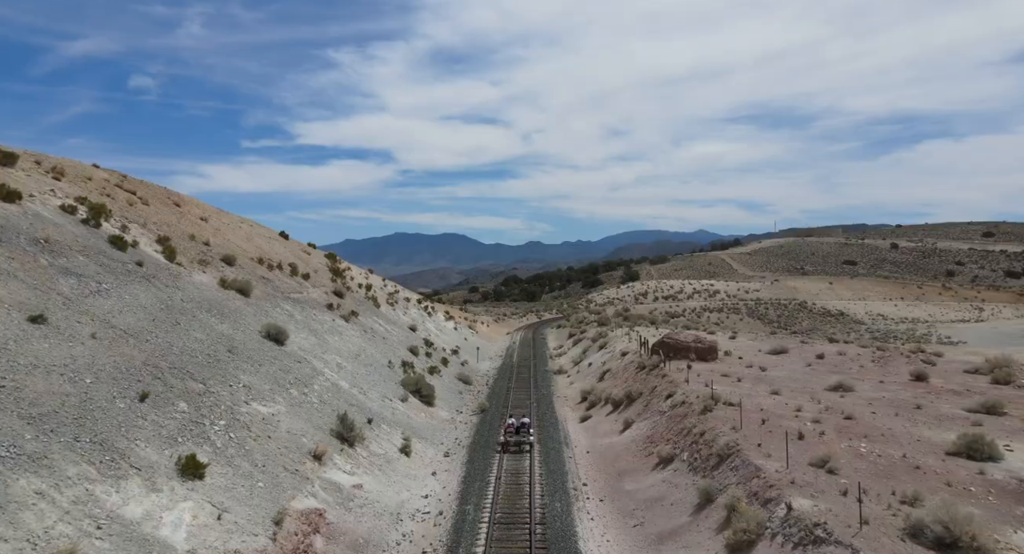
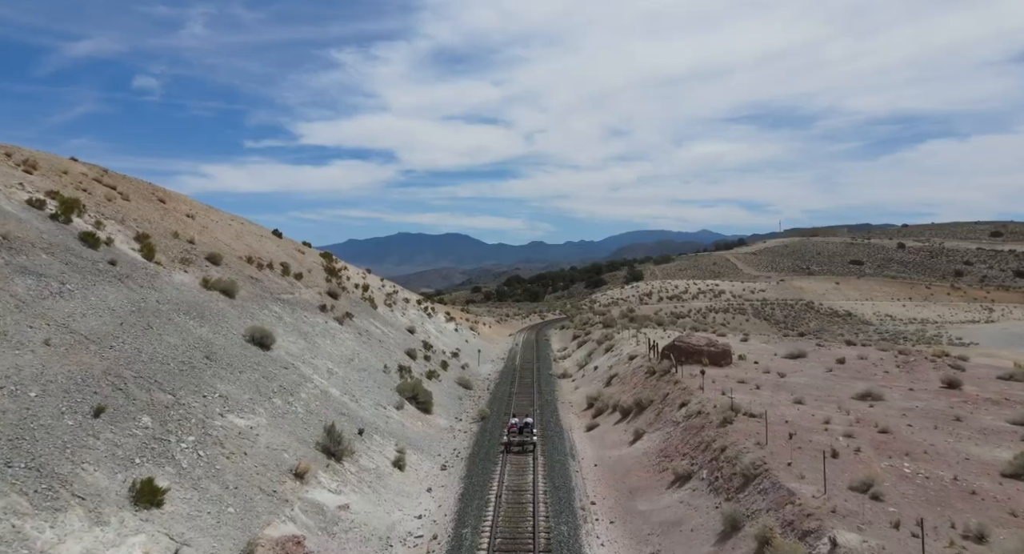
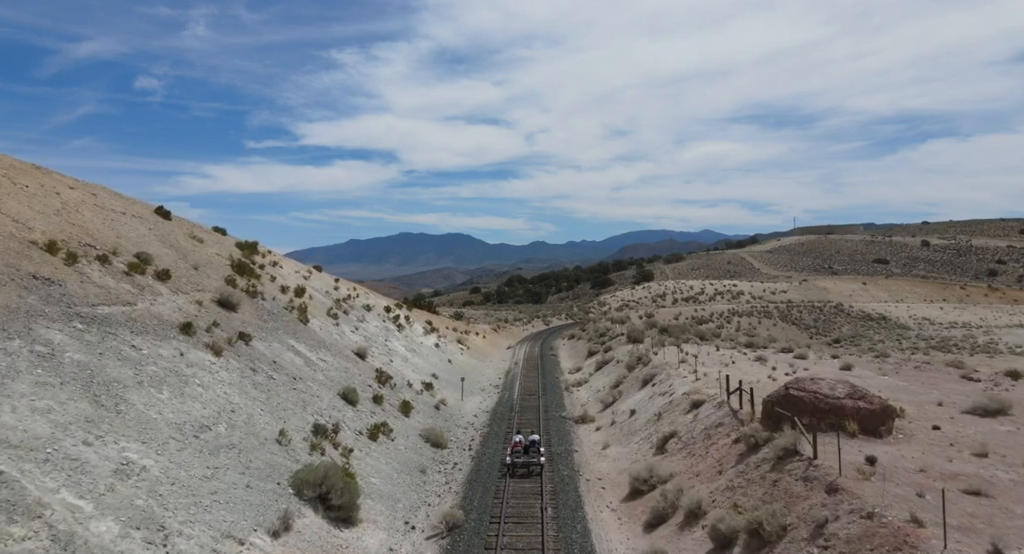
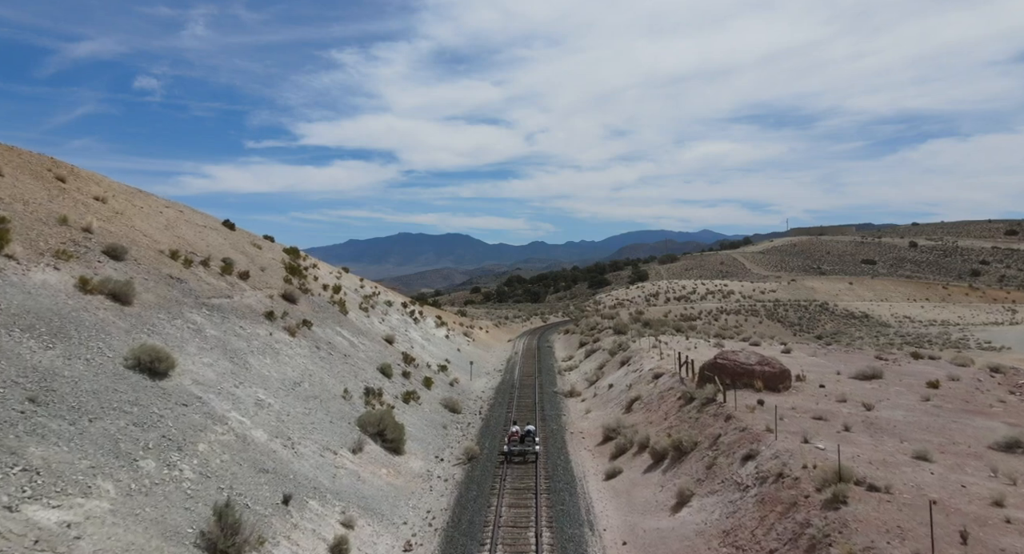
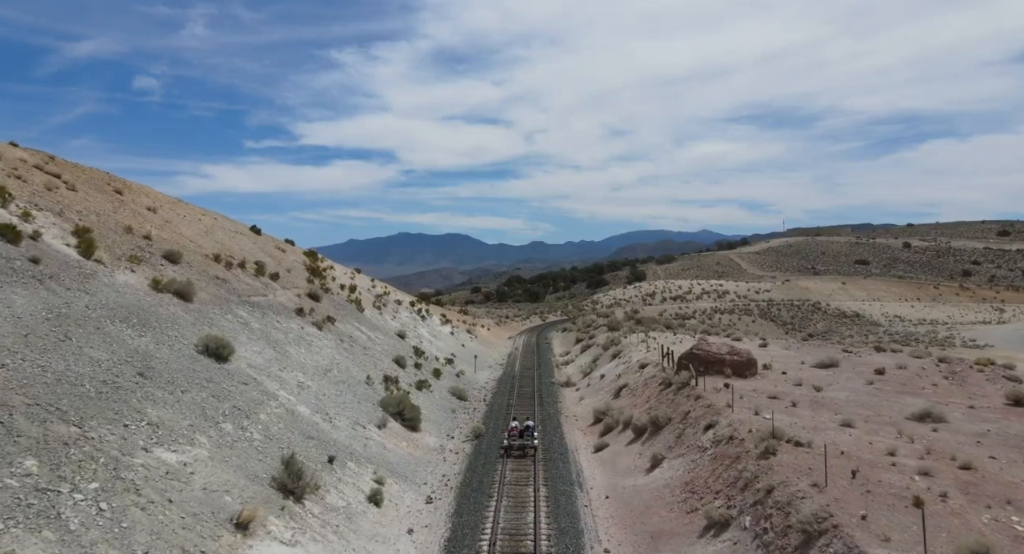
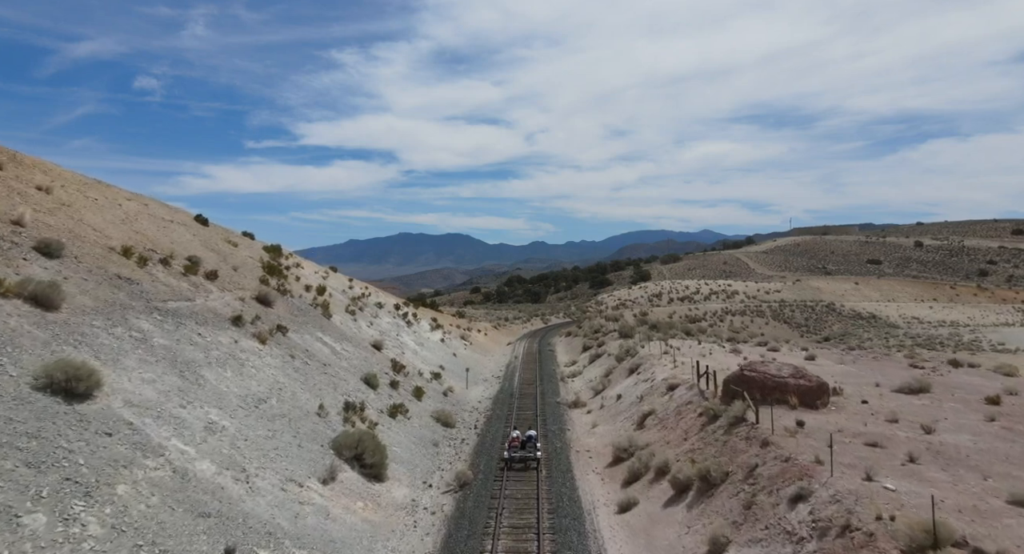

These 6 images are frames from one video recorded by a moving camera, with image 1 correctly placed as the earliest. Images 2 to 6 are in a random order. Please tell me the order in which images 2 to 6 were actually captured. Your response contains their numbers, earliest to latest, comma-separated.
2, 5, 4, 6, 3
